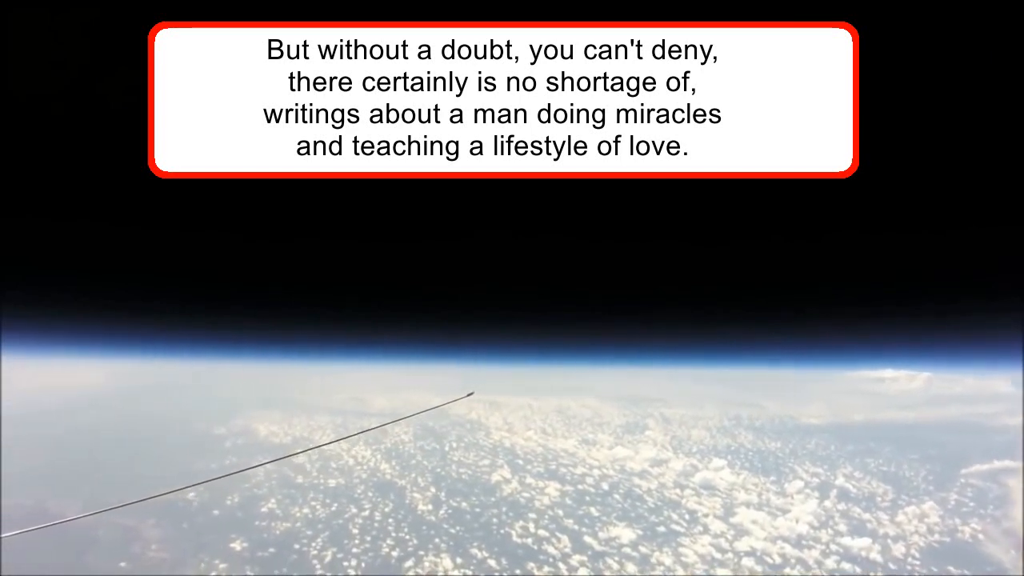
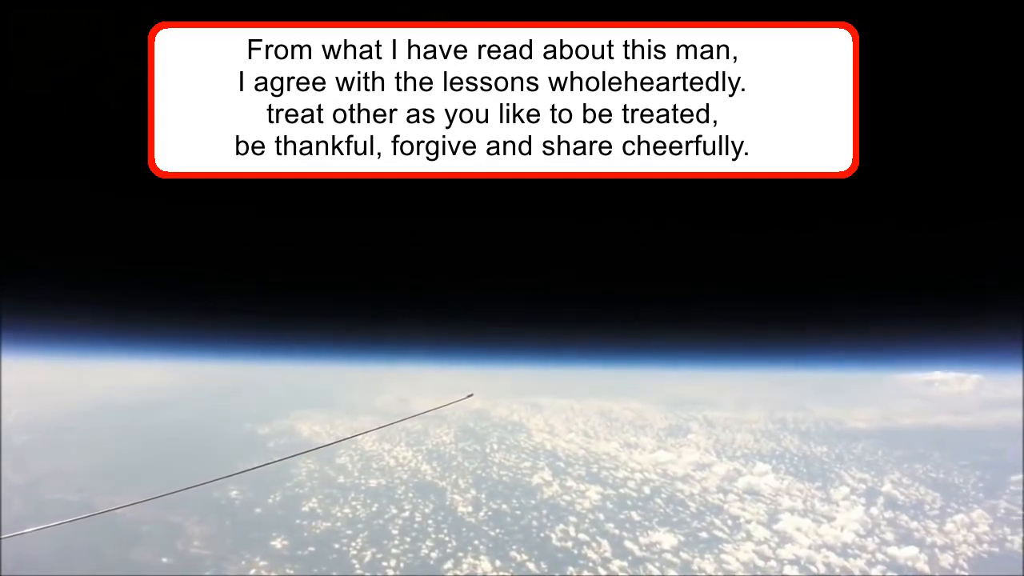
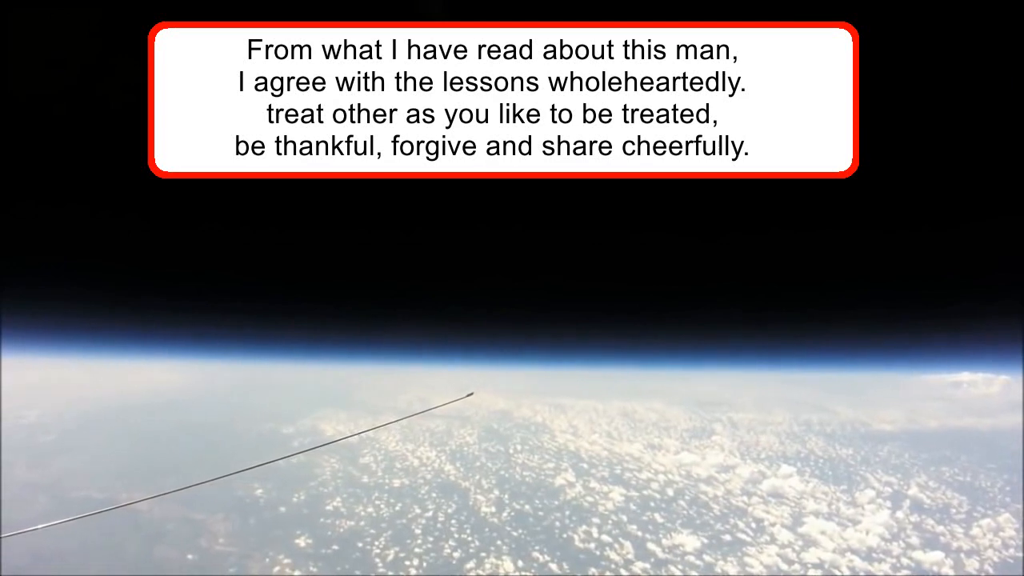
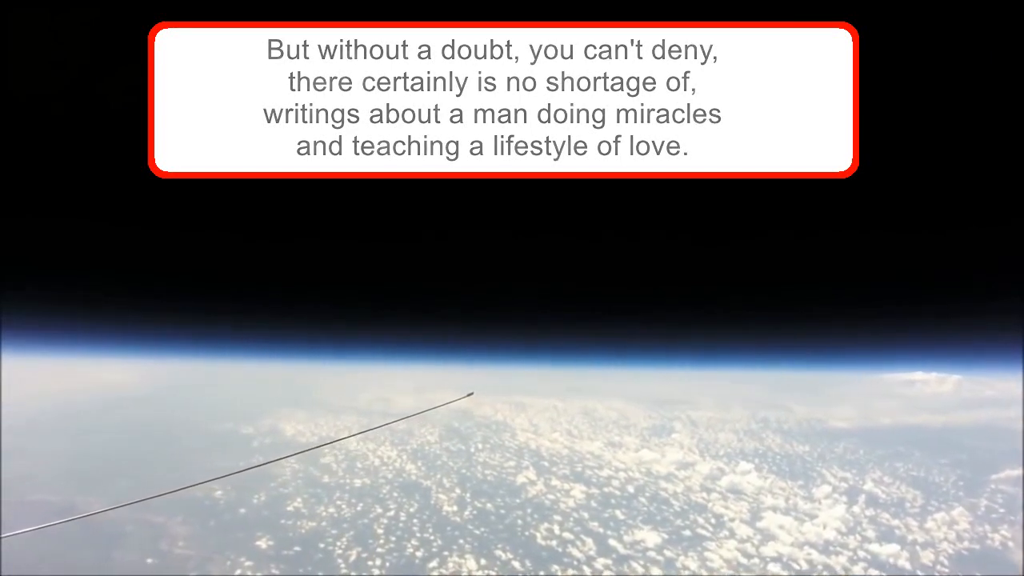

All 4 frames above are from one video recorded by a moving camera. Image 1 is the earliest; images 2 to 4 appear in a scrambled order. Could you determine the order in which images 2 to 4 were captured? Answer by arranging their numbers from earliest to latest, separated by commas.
4, 3, 2
